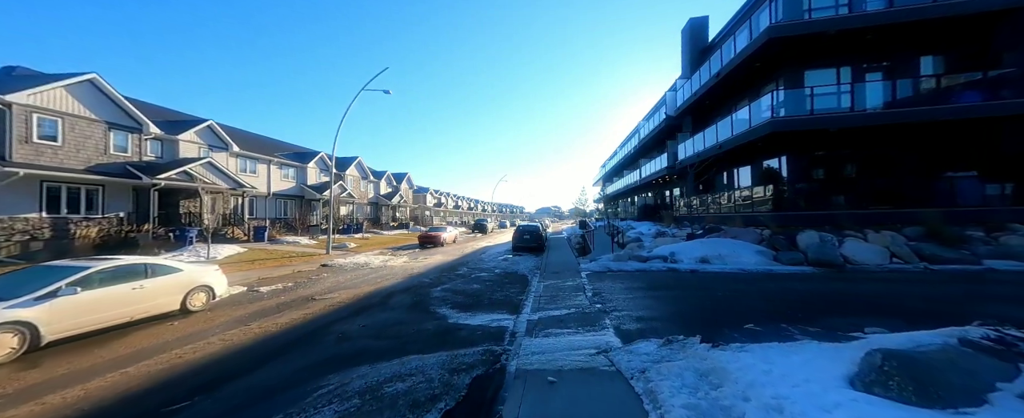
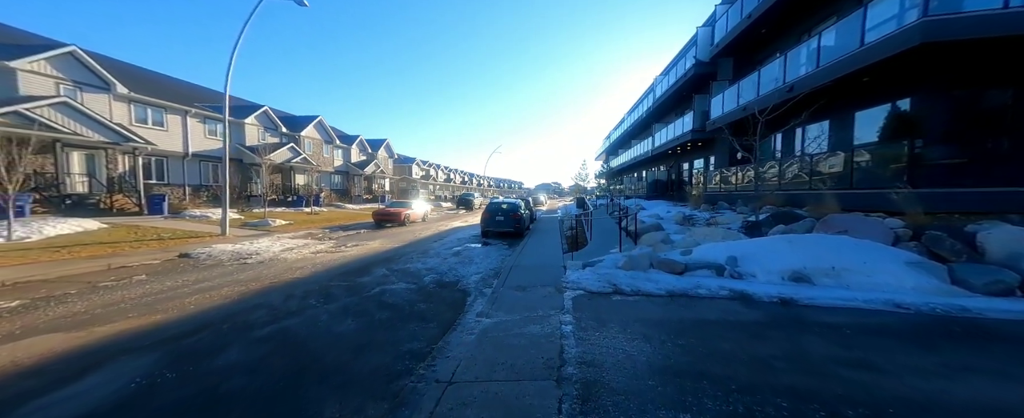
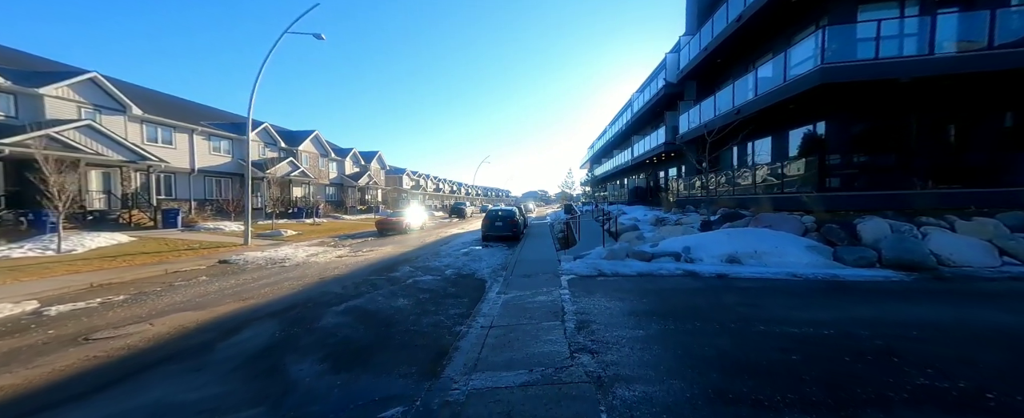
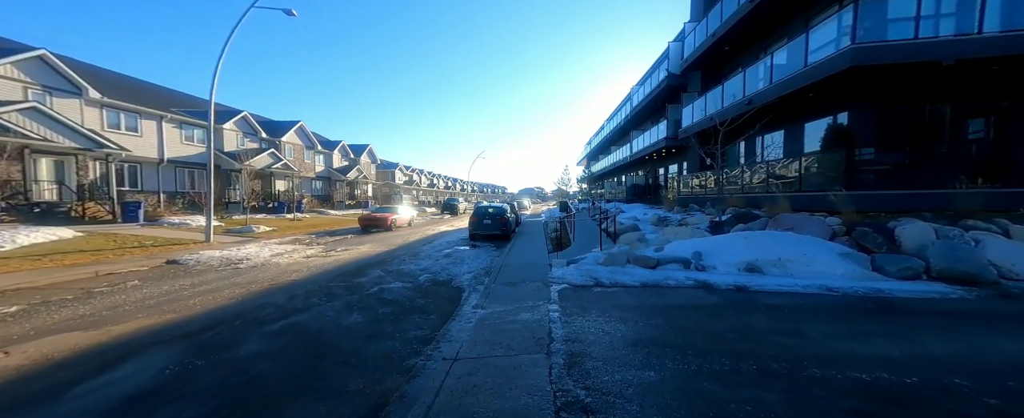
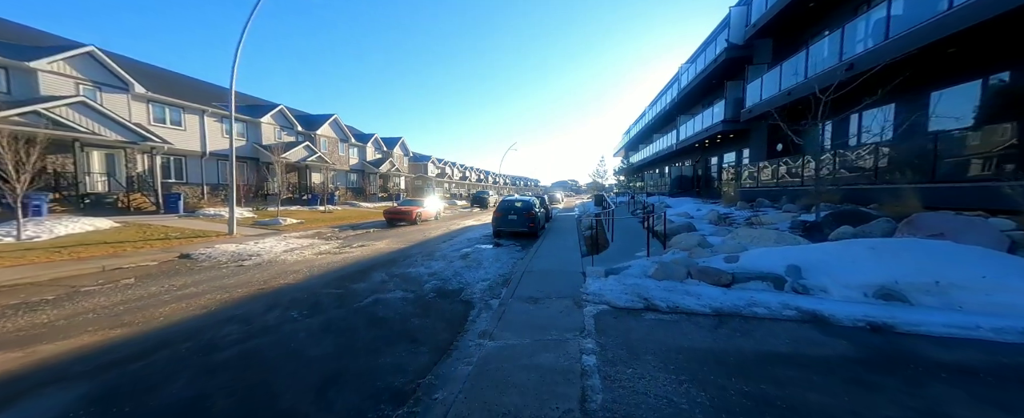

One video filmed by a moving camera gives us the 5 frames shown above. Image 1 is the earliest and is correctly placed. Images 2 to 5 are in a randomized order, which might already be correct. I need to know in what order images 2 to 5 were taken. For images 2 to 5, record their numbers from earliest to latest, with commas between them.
3, 4, 2, 5
